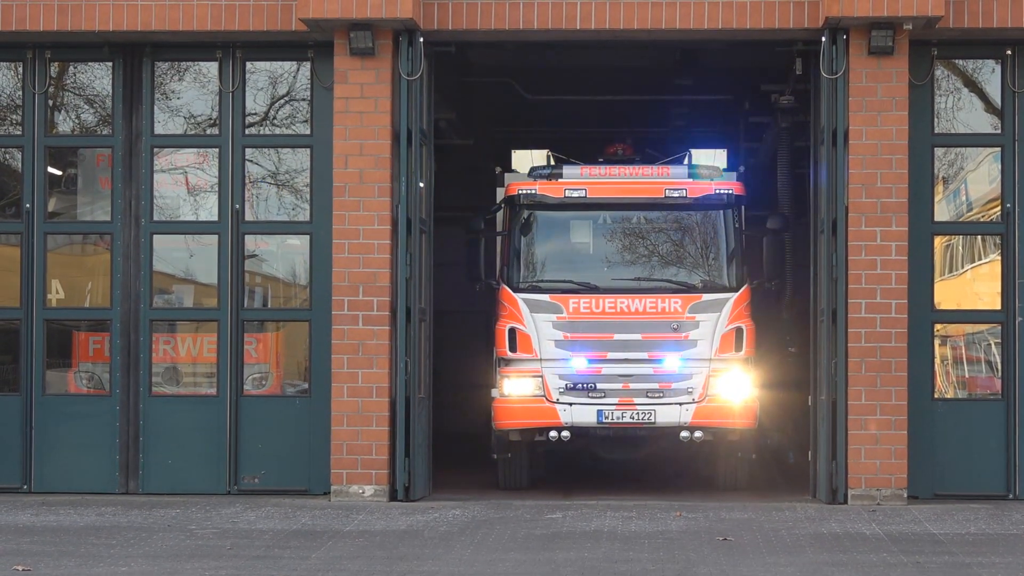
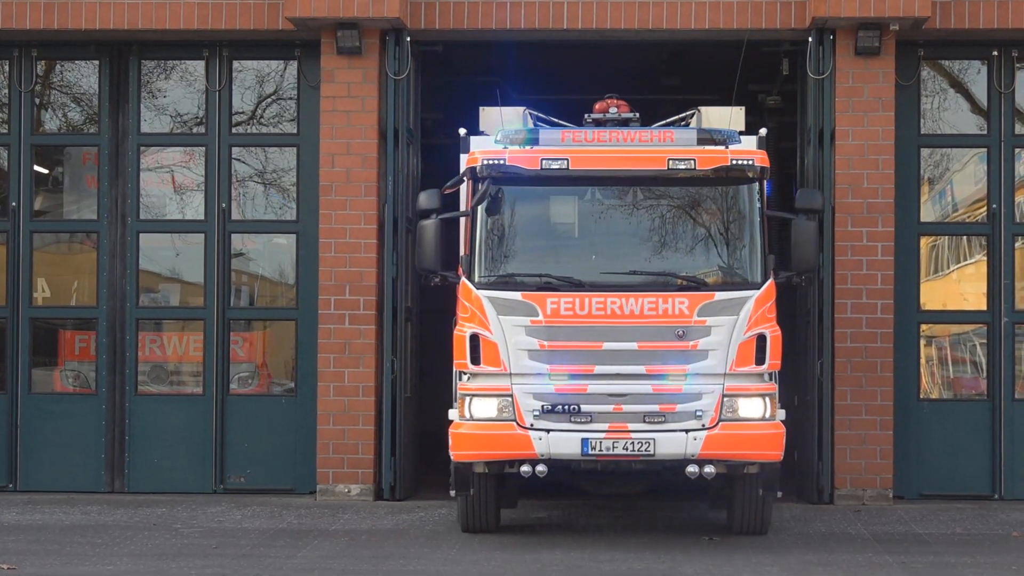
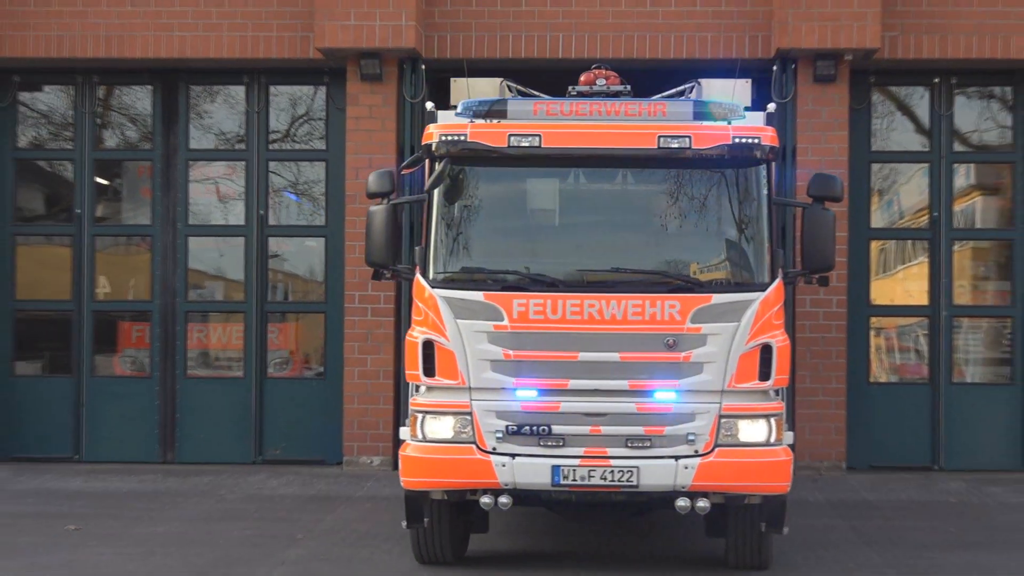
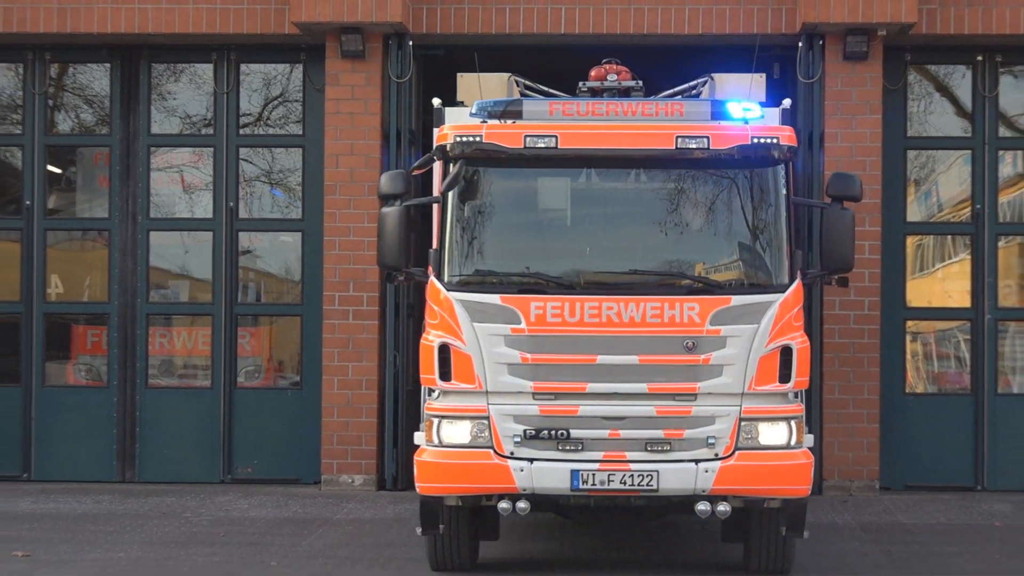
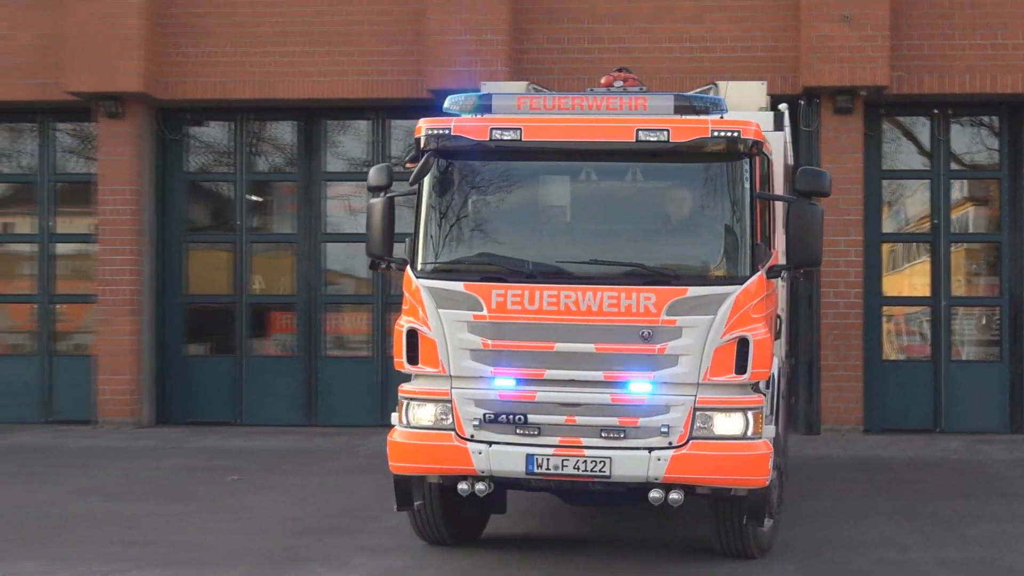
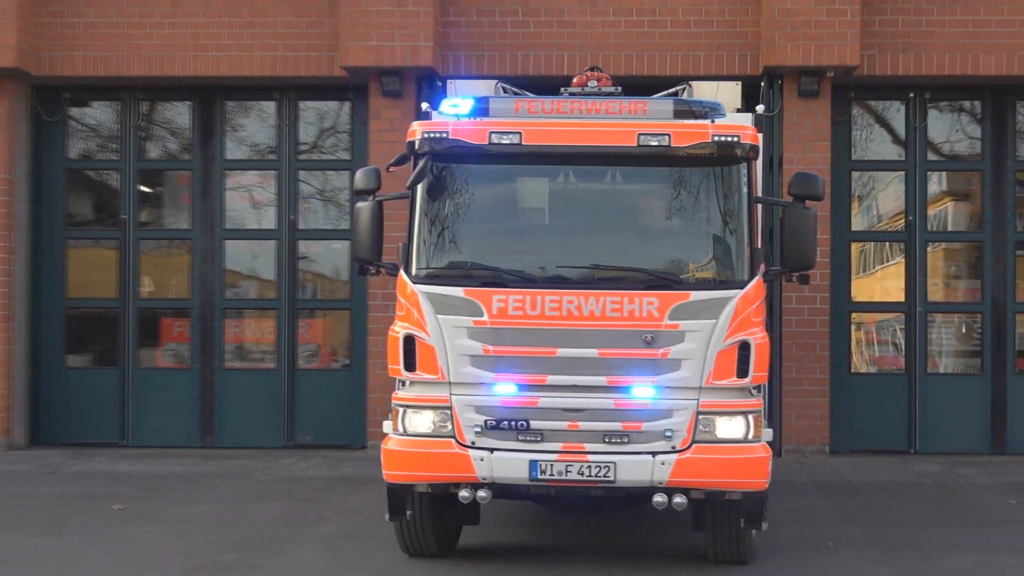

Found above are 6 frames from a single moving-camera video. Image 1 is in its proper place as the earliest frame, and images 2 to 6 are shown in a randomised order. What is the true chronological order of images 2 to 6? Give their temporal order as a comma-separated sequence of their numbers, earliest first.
2, 4, 3, 6, 5
